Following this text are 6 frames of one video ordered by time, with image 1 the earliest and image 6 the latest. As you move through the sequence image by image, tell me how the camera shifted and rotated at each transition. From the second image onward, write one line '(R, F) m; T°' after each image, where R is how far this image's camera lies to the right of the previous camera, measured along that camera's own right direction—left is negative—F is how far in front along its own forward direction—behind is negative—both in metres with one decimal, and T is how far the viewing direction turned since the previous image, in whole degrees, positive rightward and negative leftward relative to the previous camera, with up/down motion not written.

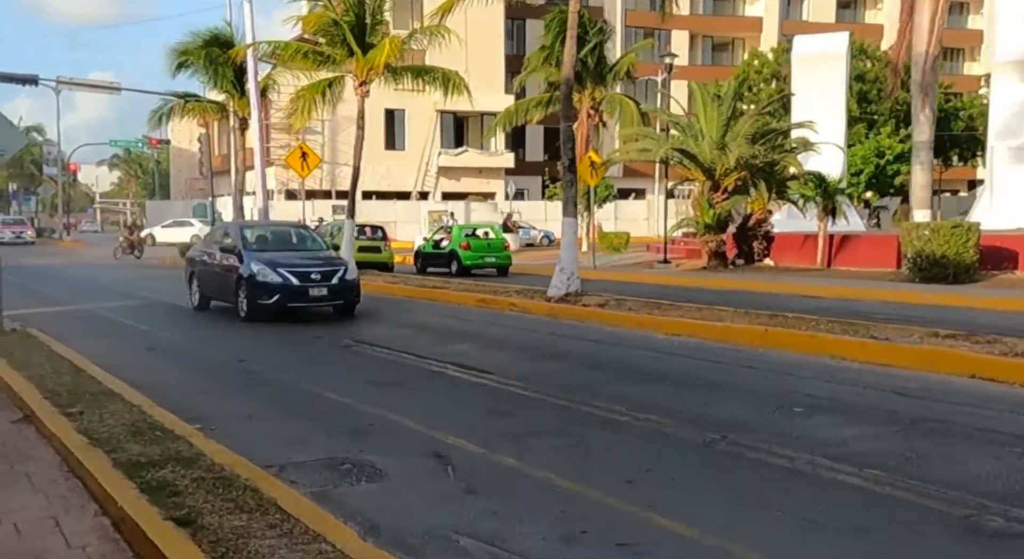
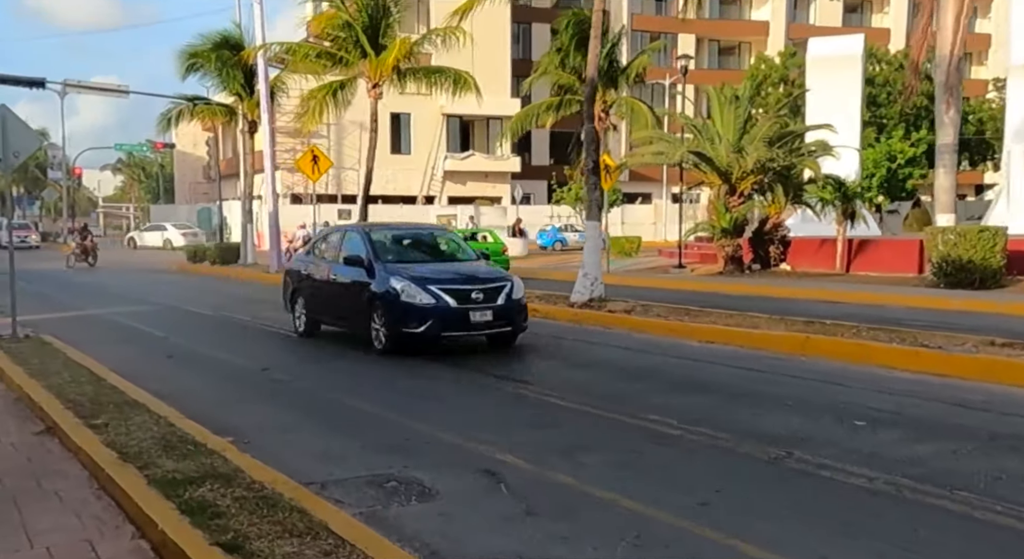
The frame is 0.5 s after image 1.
(-0.3, +0.3) m; 0°
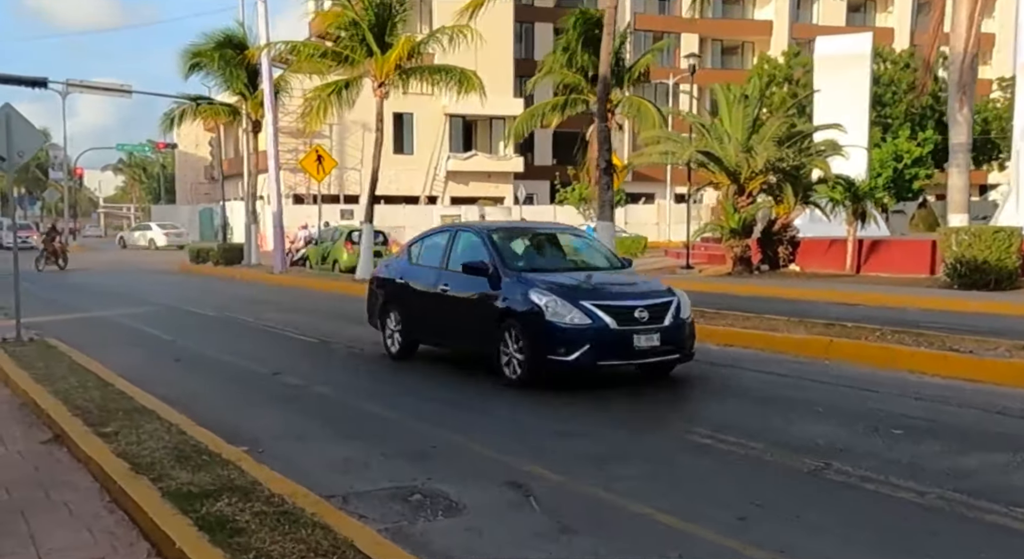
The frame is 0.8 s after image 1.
(-0.2, +0.2) m; 0°
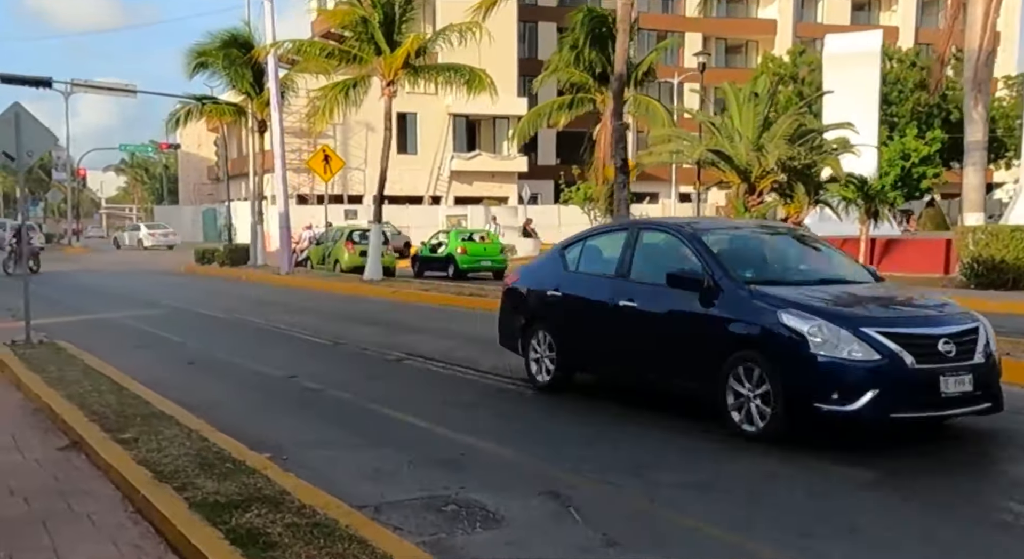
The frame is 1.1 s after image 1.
(-0.2, +0.2) m; 0°
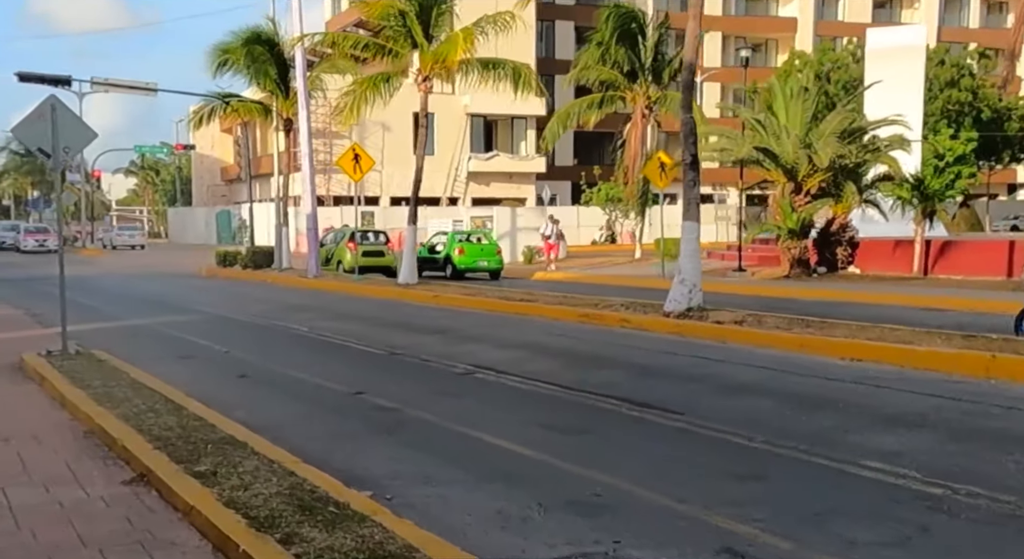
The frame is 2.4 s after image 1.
(-0.7, +0.9) m; 0°
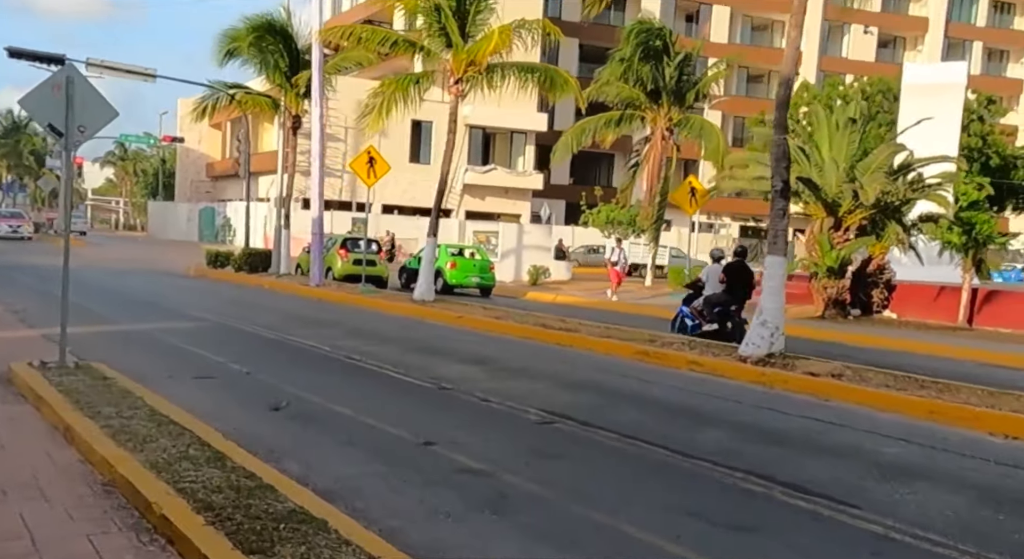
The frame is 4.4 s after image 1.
(-1.1, +1.7) m; +1°
